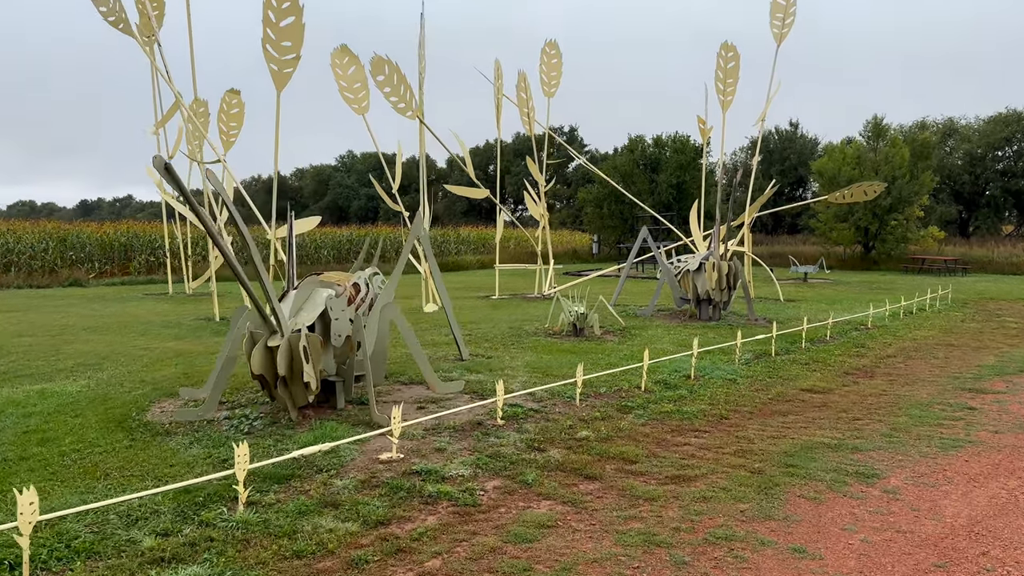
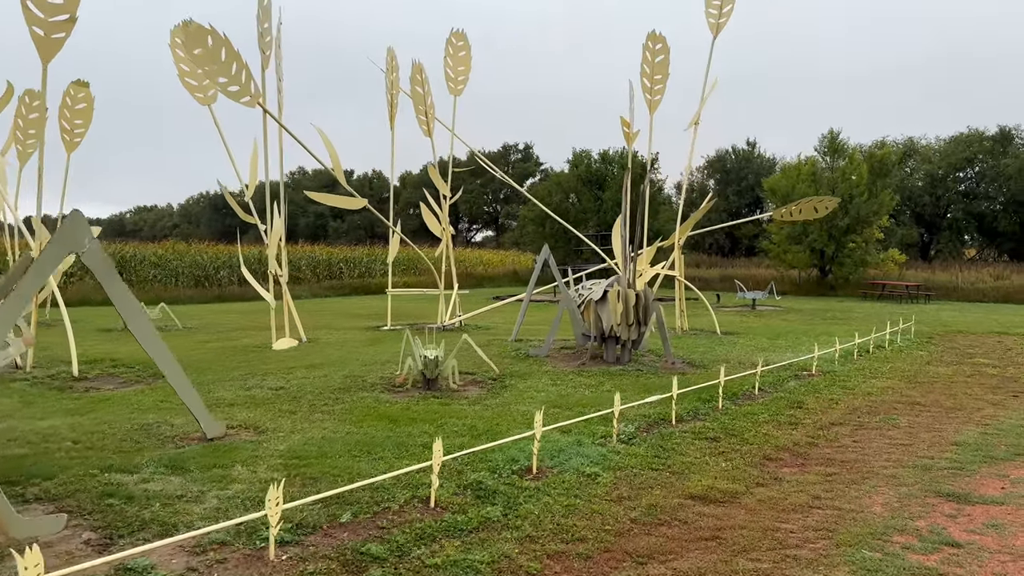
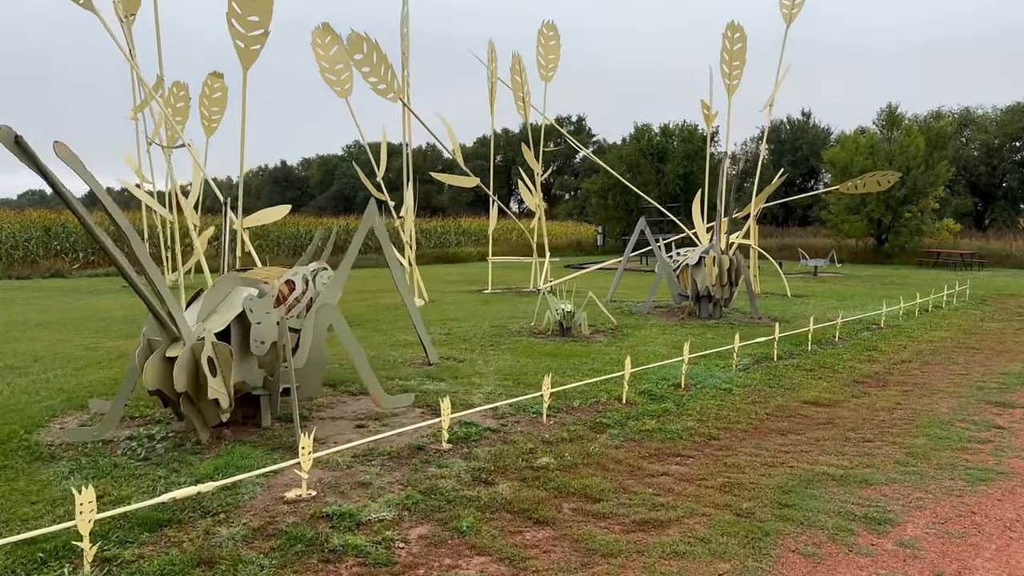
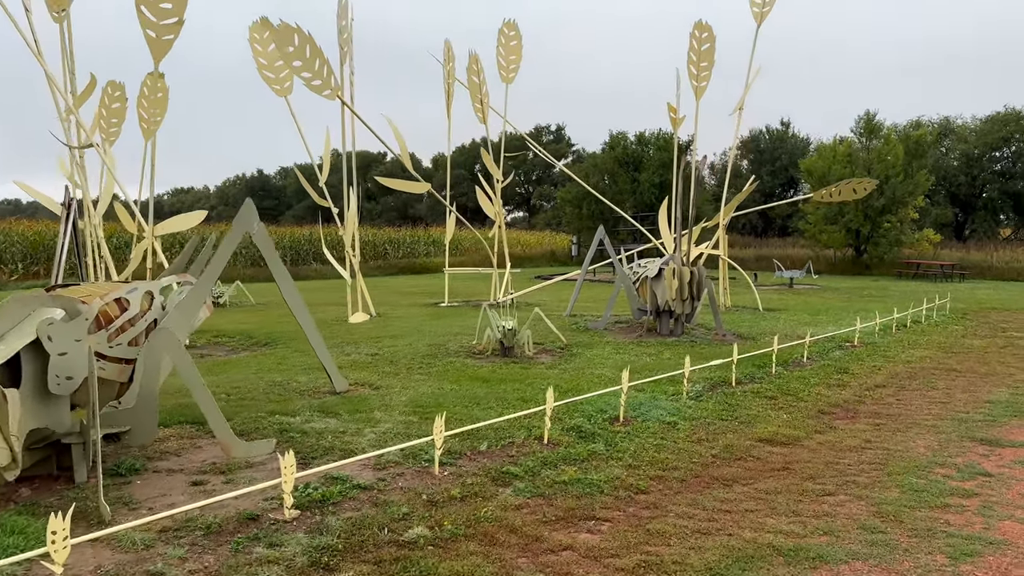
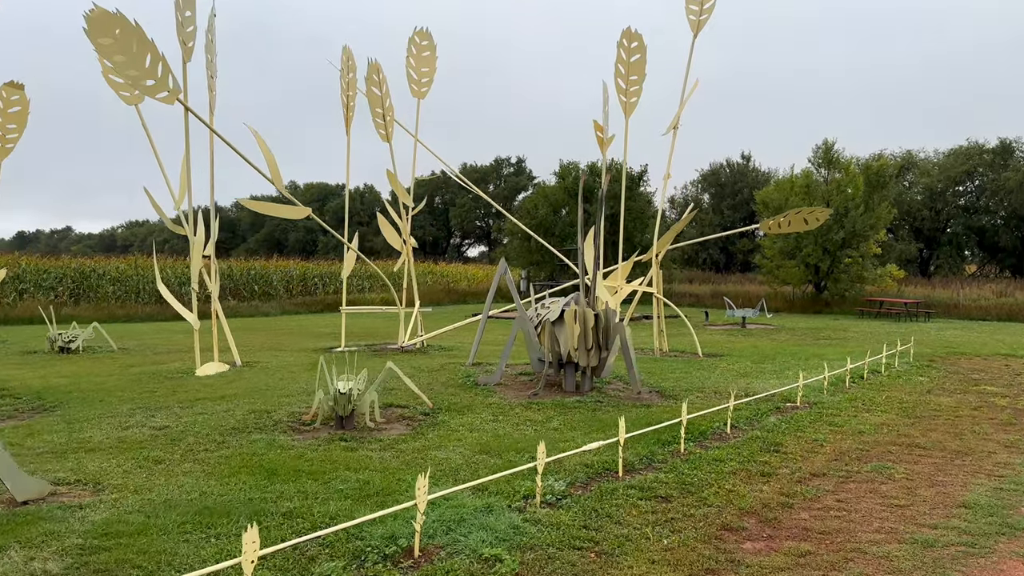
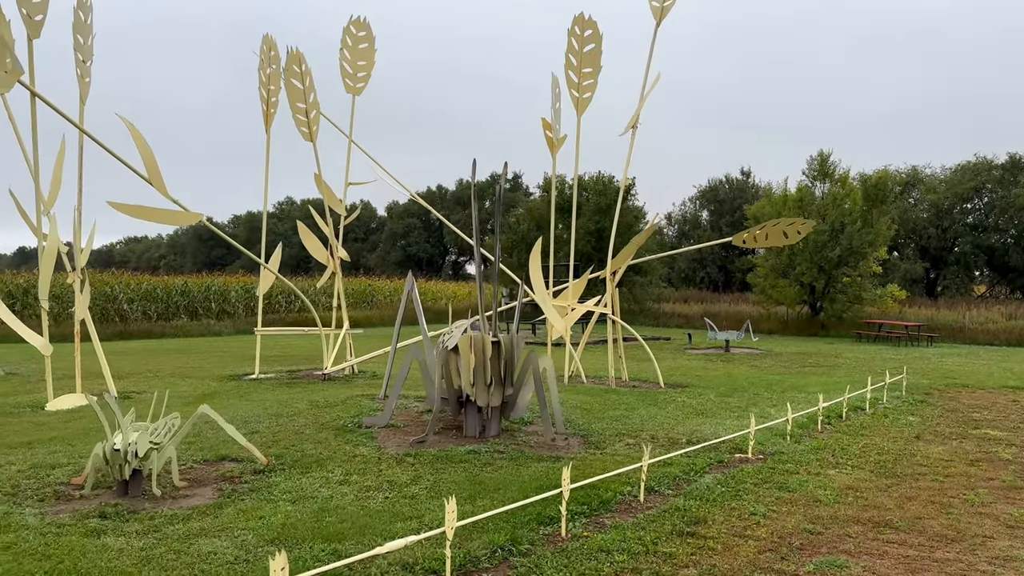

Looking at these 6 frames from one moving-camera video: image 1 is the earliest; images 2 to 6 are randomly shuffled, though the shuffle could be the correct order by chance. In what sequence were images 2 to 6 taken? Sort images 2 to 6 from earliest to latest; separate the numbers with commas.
3, 4, 2, 5, 6
